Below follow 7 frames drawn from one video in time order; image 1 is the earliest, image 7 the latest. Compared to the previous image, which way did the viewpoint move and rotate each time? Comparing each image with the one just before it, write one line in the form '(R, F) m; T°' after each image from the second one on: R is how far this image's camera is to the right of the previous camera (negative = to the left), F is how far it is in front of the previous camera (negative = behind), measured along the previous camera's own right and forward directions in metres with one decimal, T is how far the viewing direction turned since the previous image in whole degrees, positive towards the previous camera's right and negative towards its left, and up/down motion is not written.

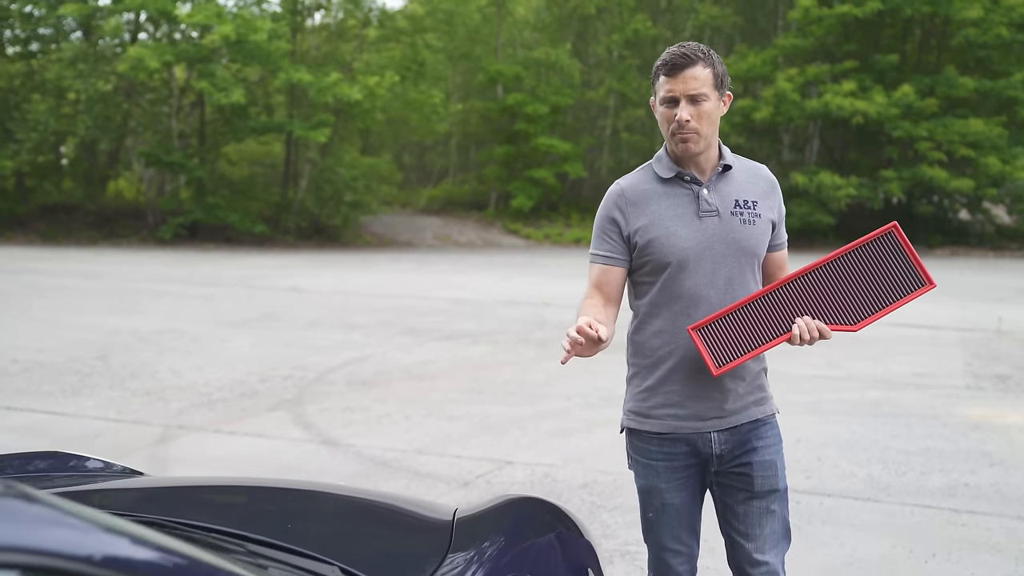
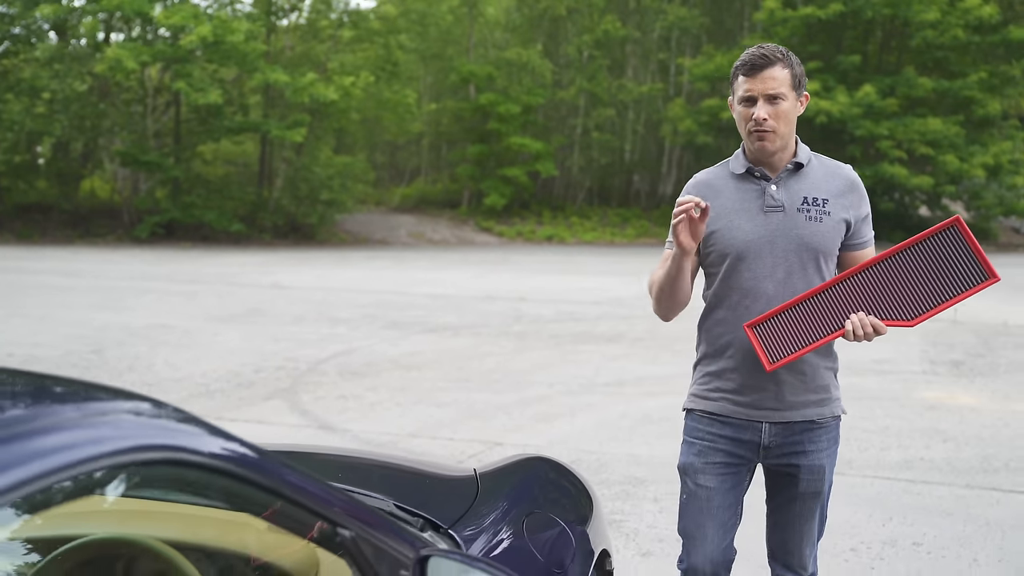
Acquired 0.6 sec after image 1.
(-0.1, -0.3) m; +2°
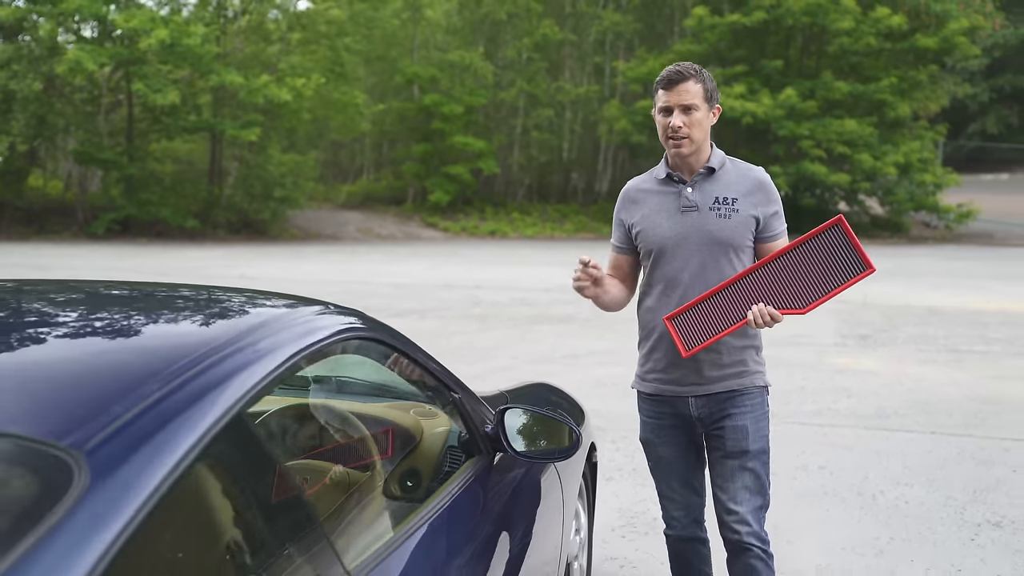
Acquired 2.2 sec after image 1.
(-0.3, -0.9) m; +4°
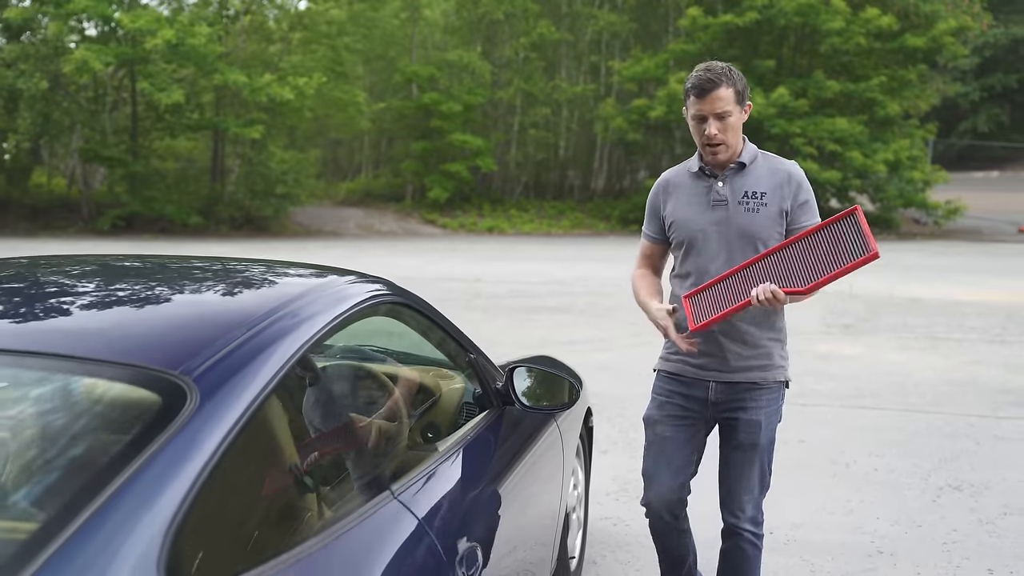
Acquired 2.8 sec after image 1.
(0.0, -0.4) m; 0°
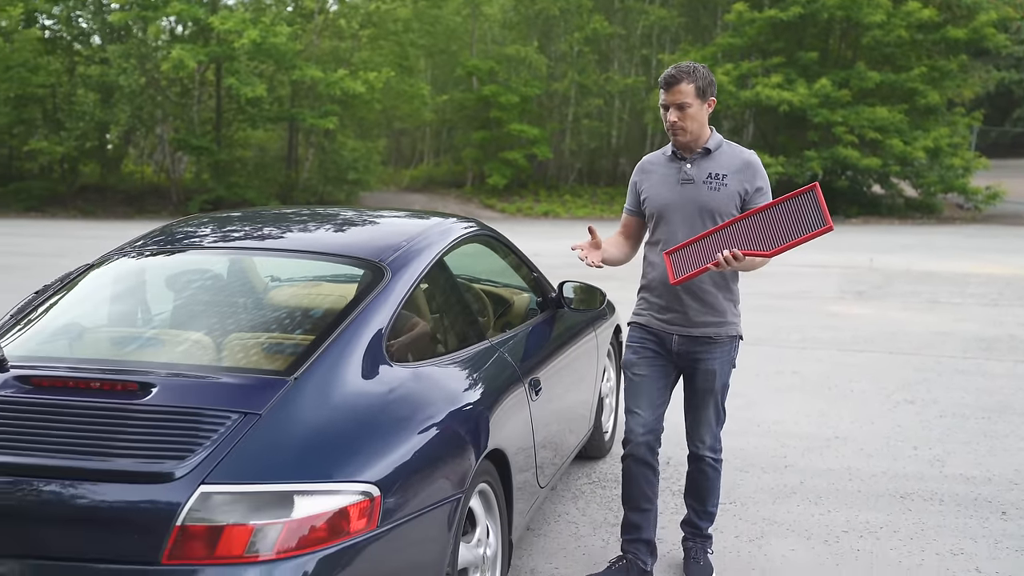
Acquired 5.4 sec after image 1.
(0.0, -1.4) m; -3°
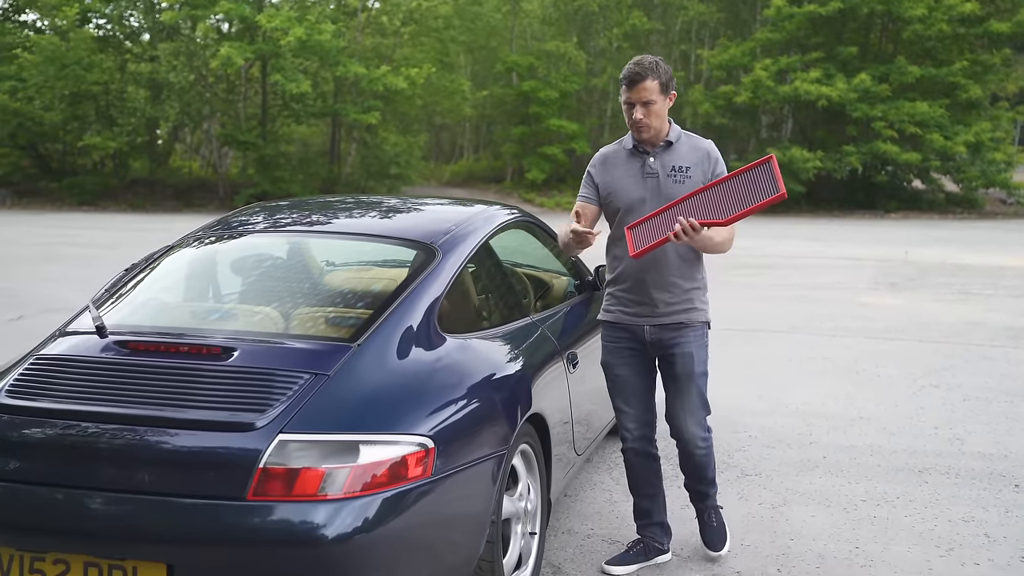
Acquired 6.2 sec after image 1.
(0.0, -0.3) m; -2°
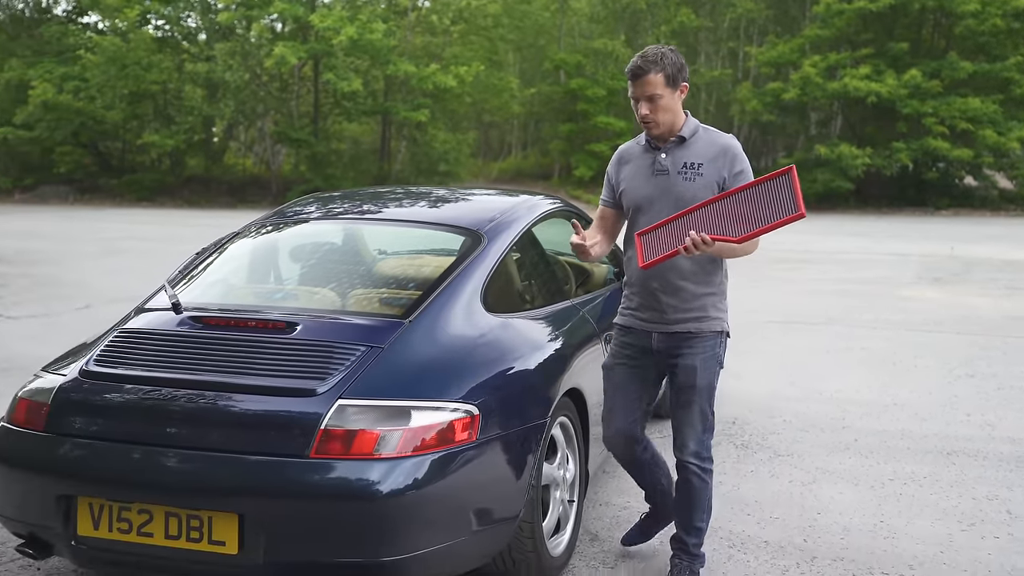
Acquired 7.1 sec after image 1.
(0.0, -0.2) m; -3°
